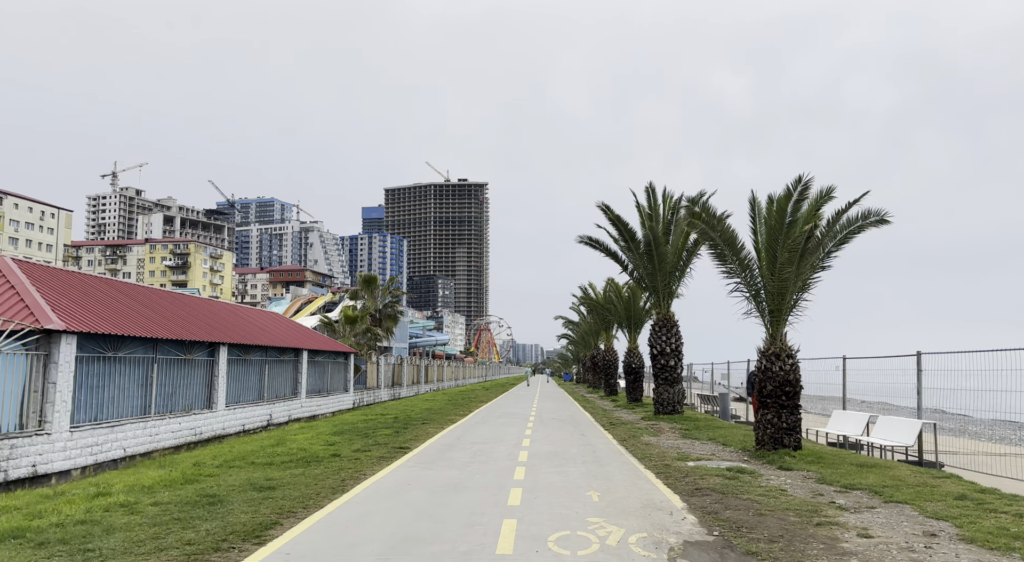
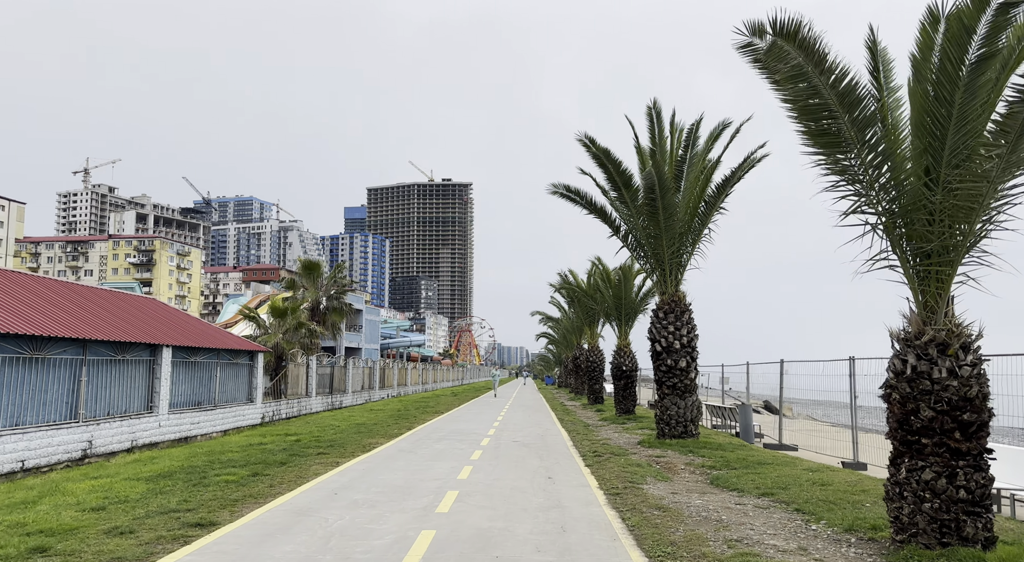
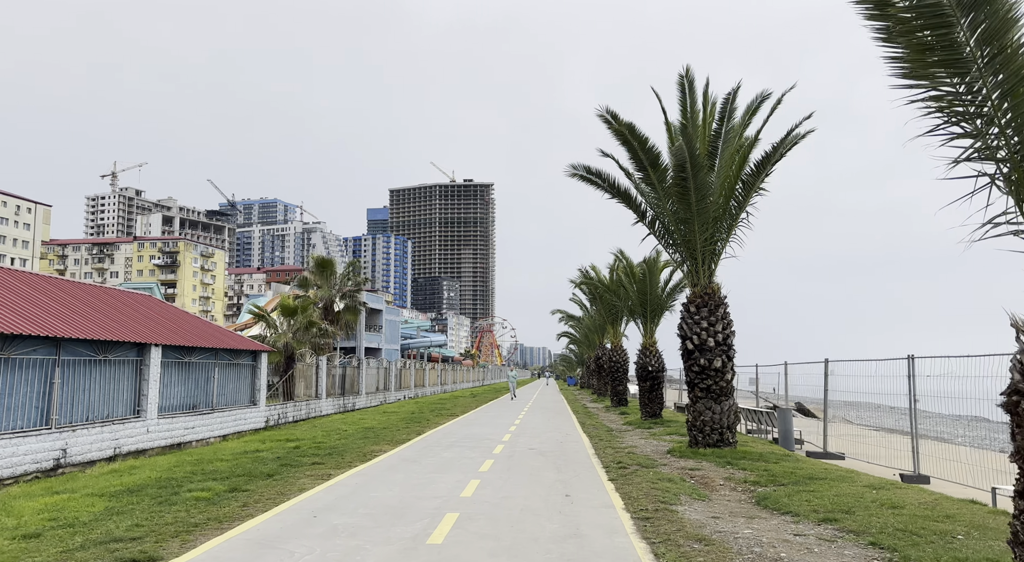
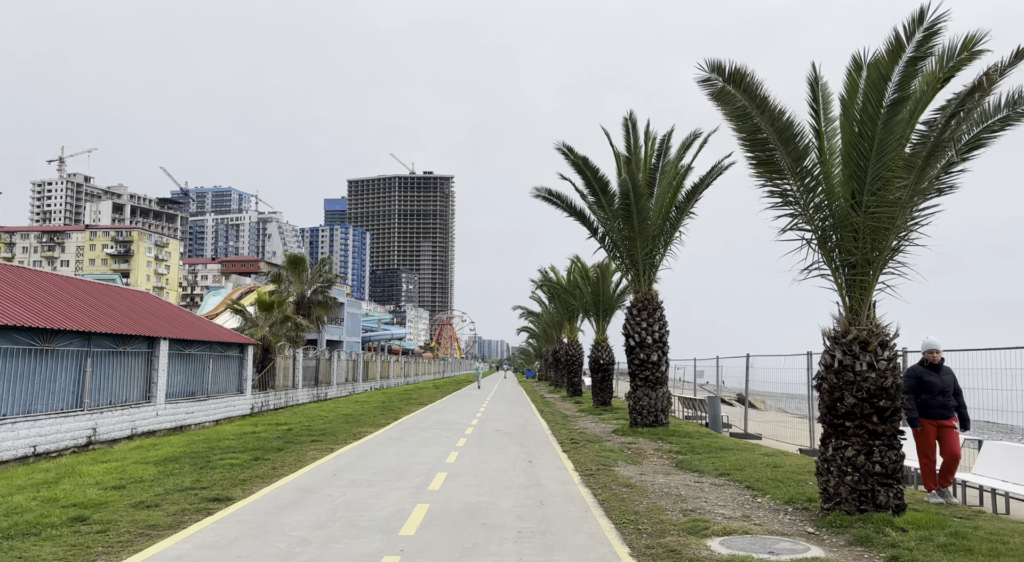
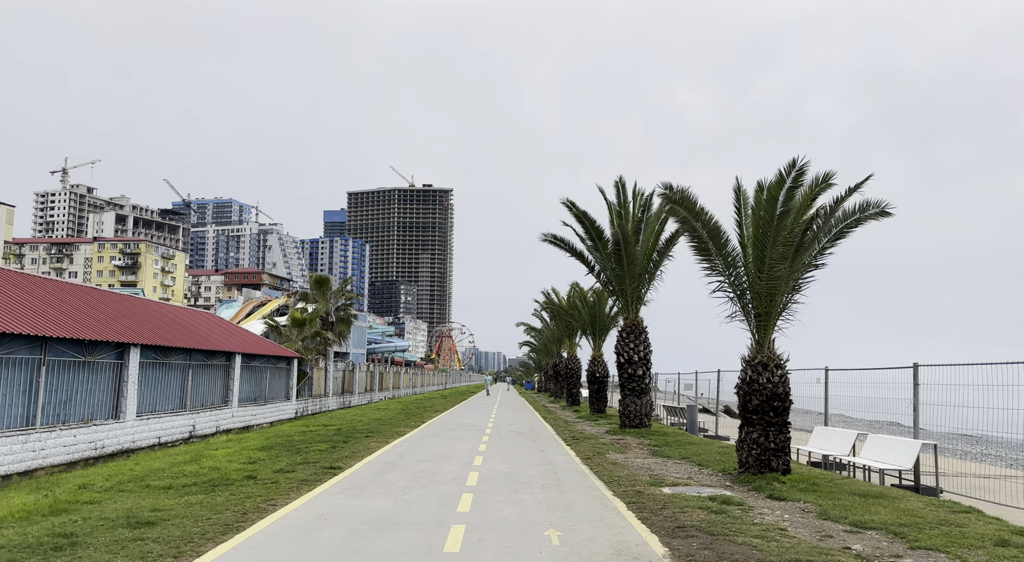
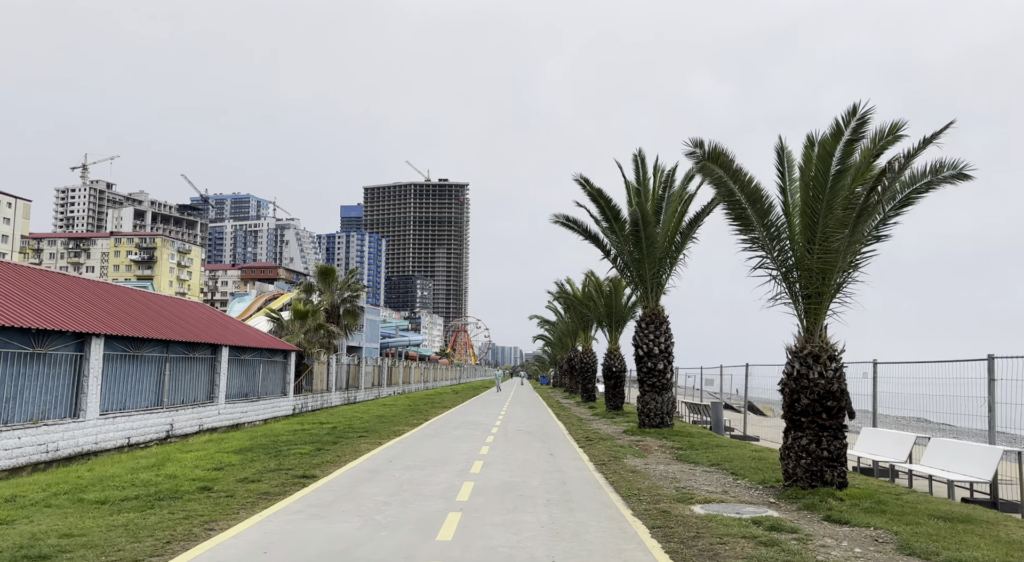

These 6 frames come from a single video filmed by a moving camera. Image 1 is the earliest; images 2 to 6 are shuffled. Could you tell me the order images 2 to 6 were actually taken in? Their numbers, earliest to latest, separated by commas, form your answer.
5, 6, 4, 2, 3
